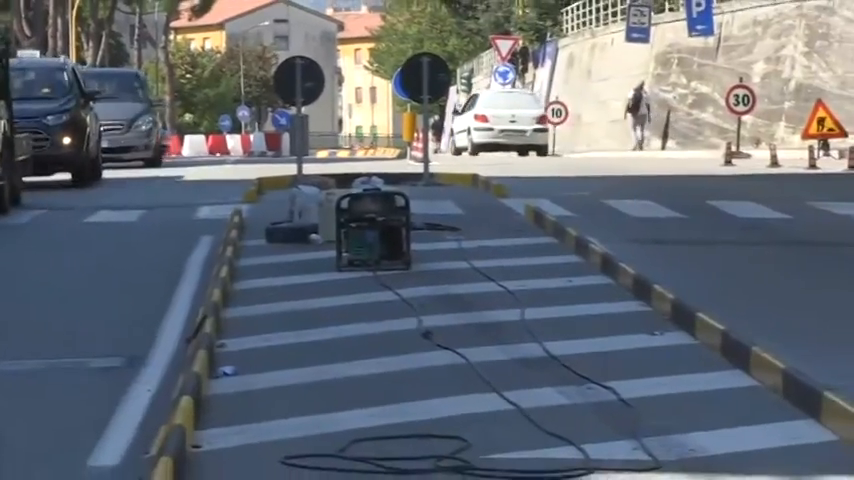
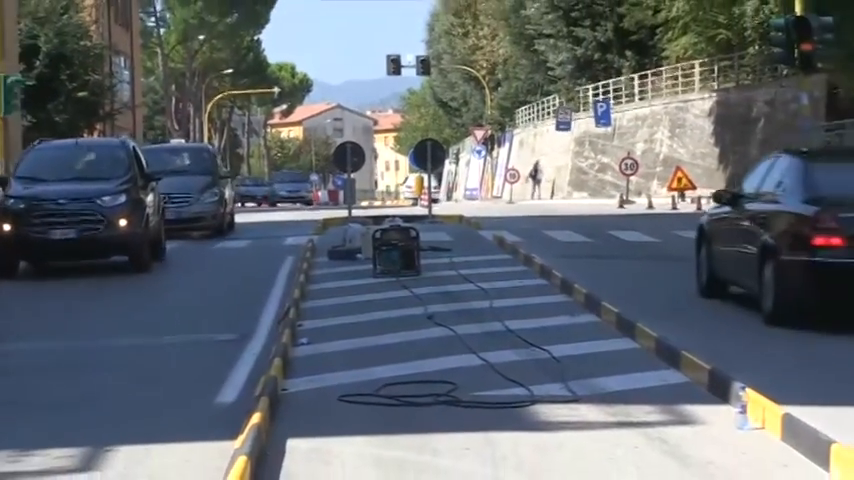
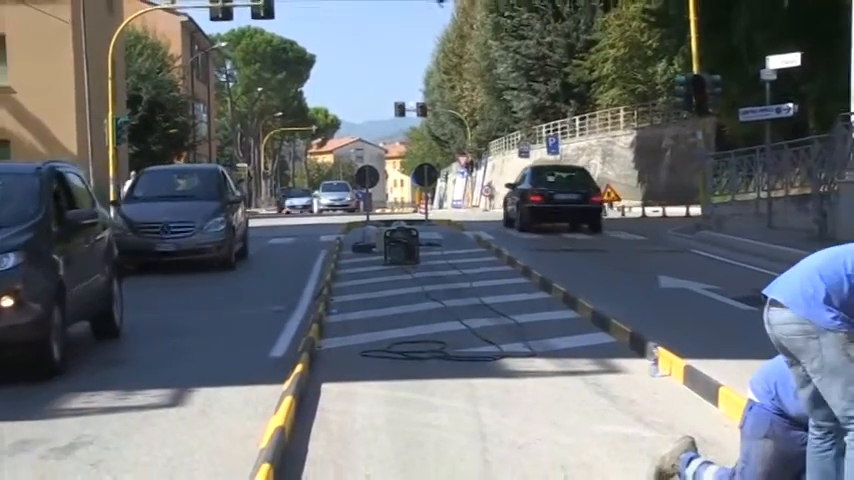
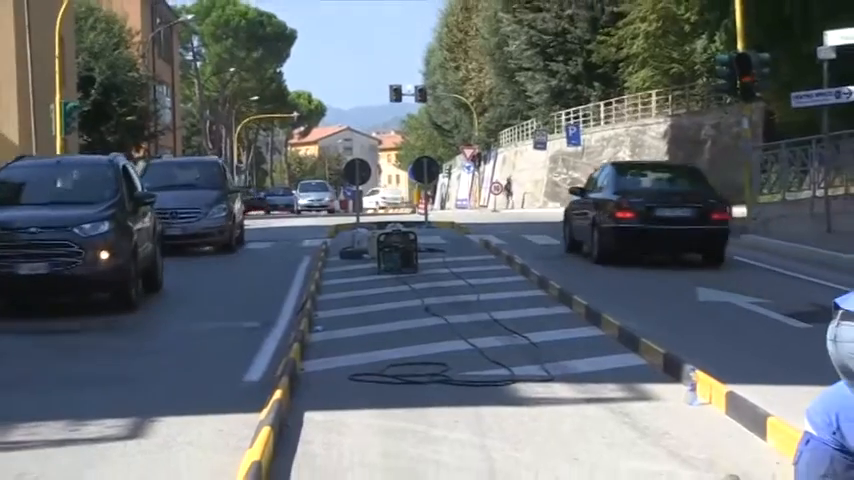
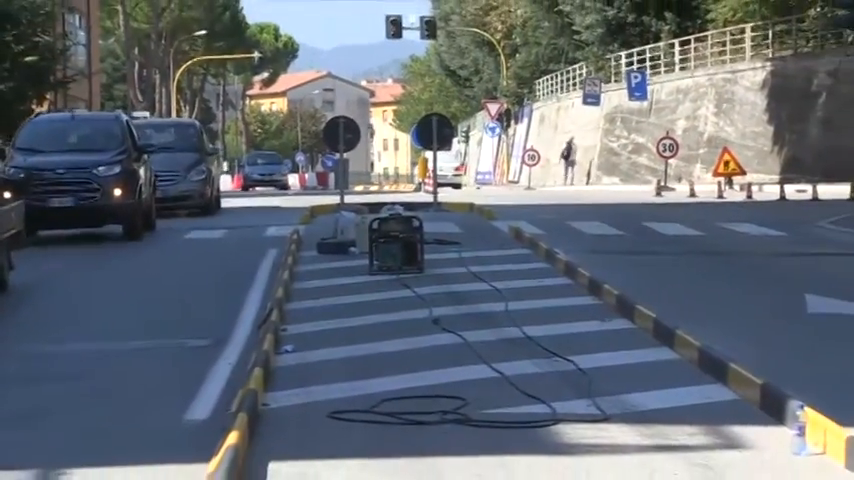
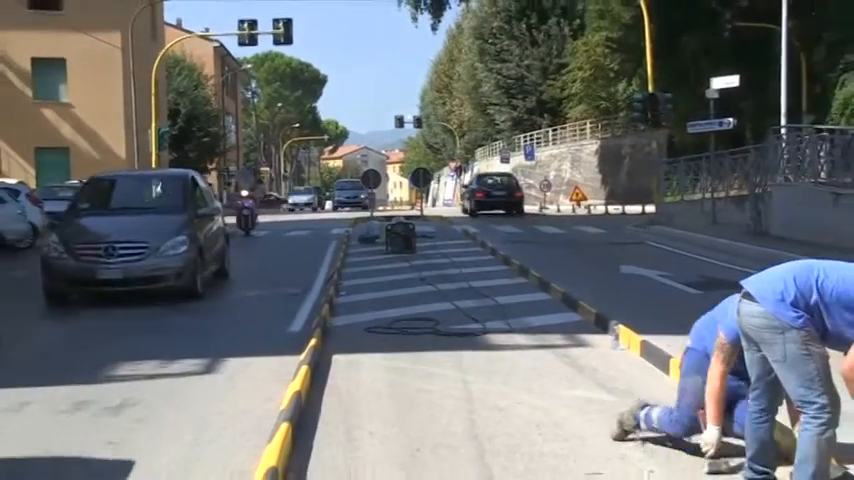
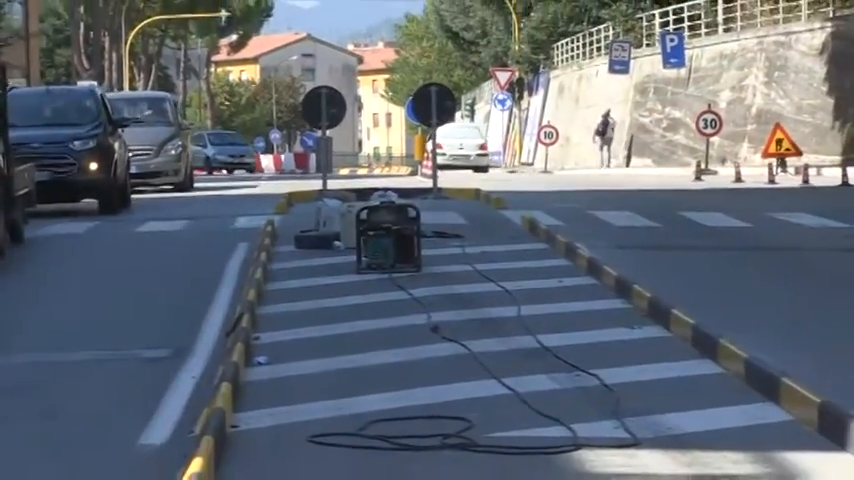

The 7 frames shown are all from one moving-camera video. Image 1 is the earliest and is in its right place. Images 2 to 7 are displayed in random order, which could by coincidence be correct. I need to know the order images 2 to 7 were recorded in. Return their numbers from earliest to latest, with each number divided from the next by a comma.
7, 5, 2, 4, 3, 6
